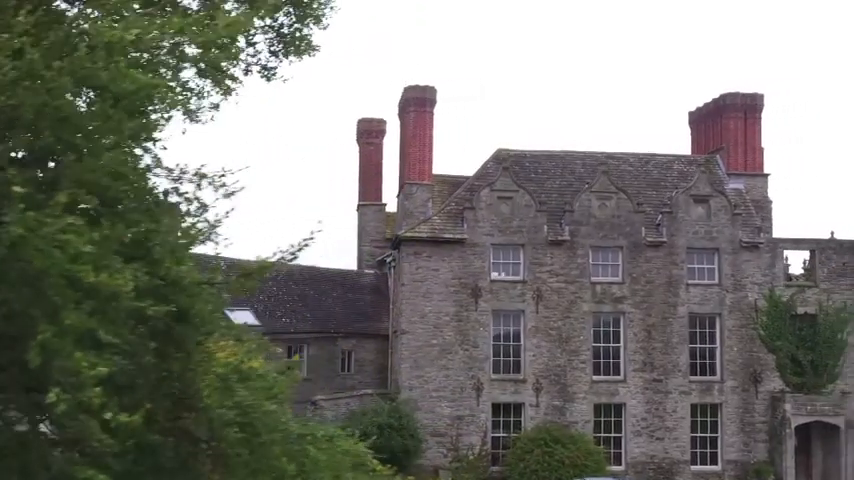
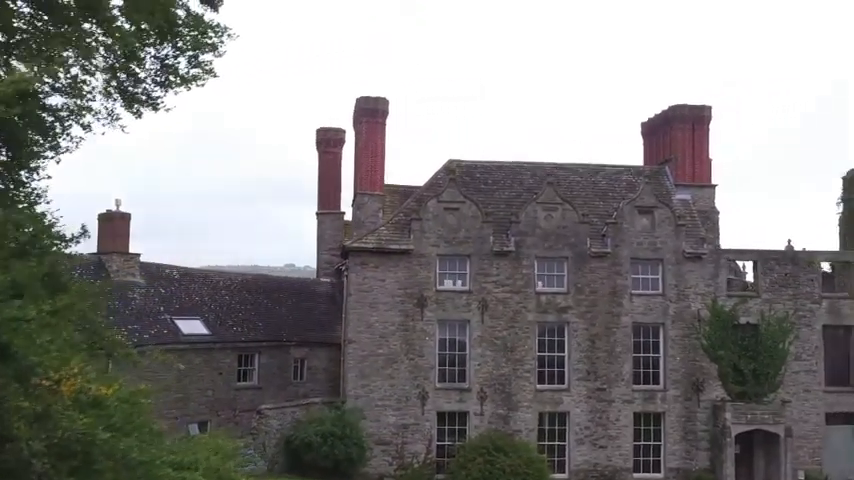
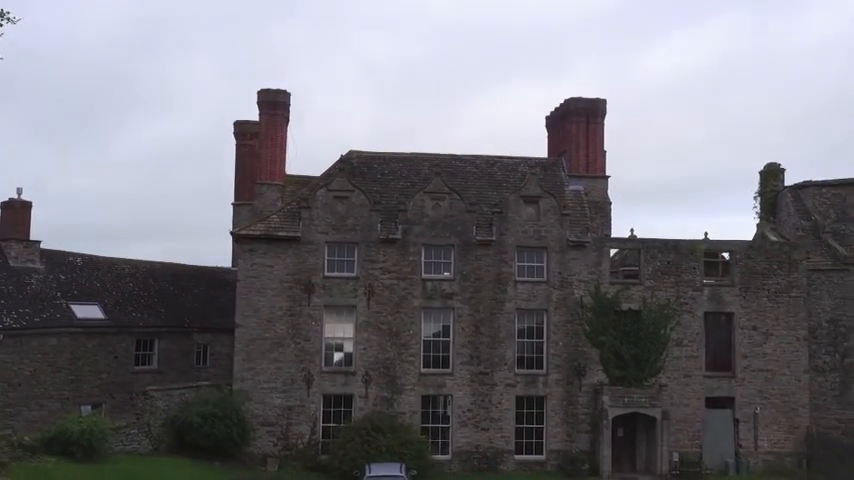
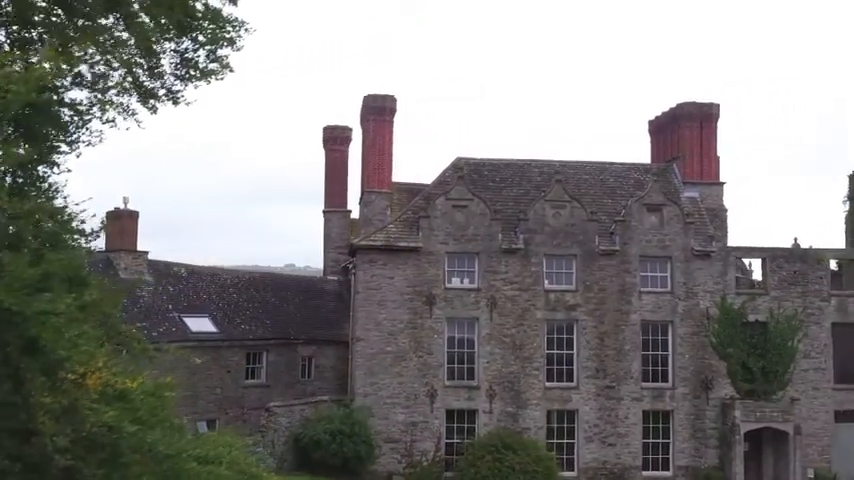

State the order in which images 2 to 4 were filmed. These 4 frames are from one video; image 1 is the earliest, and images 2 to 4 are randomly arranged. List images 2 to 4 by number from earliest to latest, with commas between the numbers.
4, 2, 3
